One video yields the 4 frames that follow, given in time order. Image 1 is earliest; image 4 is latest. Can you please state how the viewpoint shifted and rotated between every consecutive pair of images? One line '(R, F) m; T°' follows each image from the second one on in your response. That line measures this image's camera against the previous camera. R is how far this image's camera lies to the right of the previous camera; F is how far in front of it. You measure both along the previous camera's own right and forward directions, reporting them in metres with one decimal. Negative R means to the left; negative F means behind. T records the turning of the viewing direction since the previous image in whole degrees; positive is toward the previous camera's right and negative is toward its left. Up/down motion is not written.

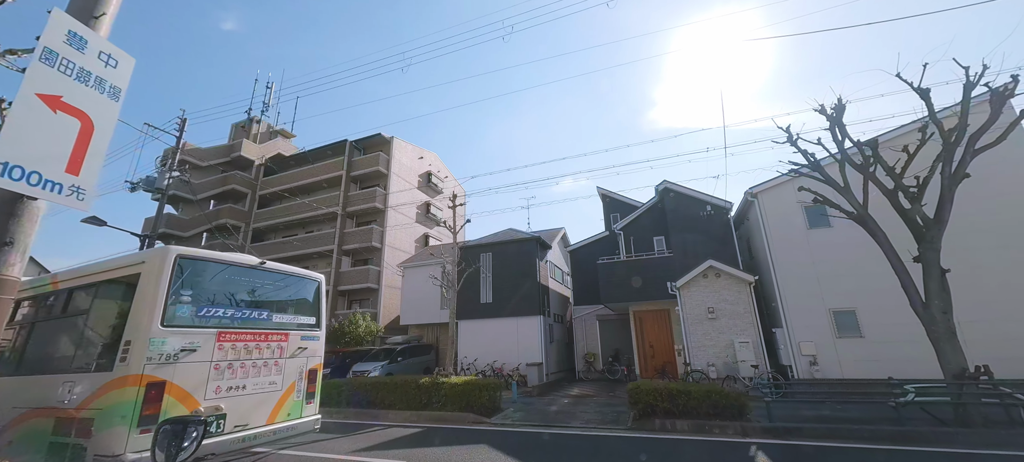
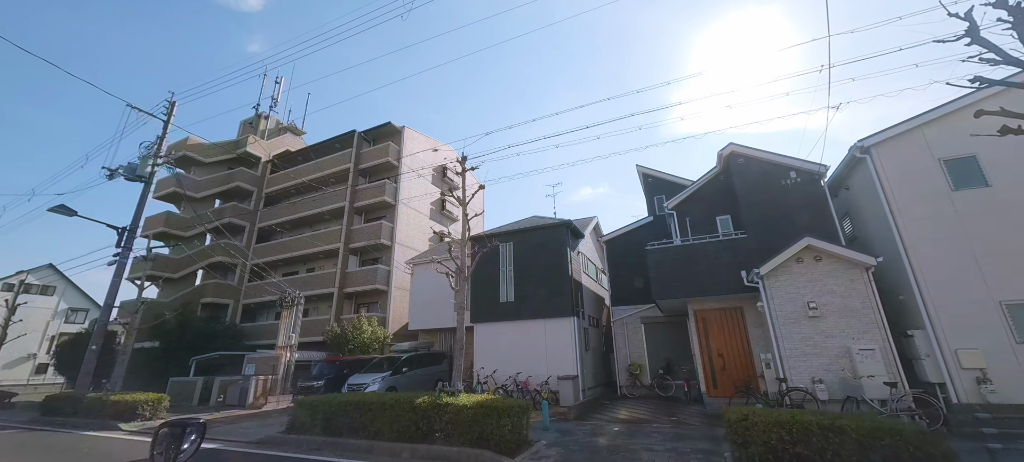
(-0.2, +2.4) m; -3°
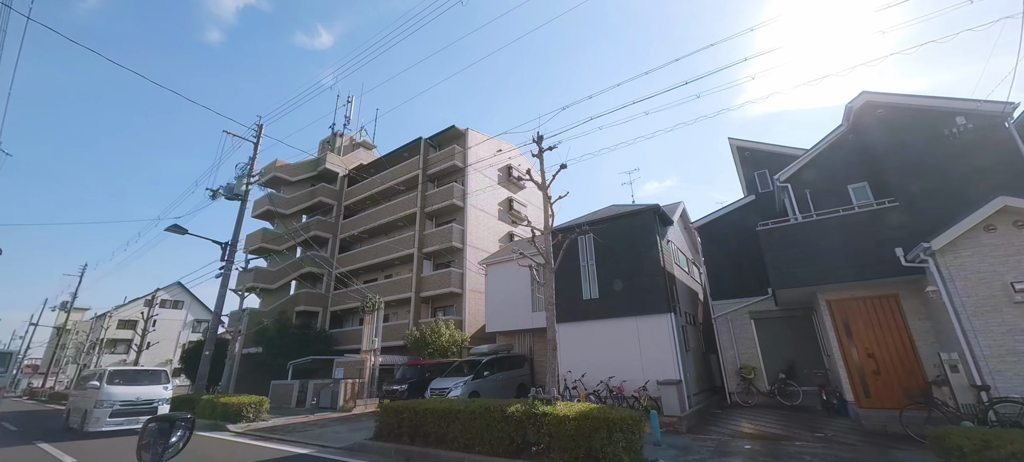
(-0.4, +0.8) m; -9°
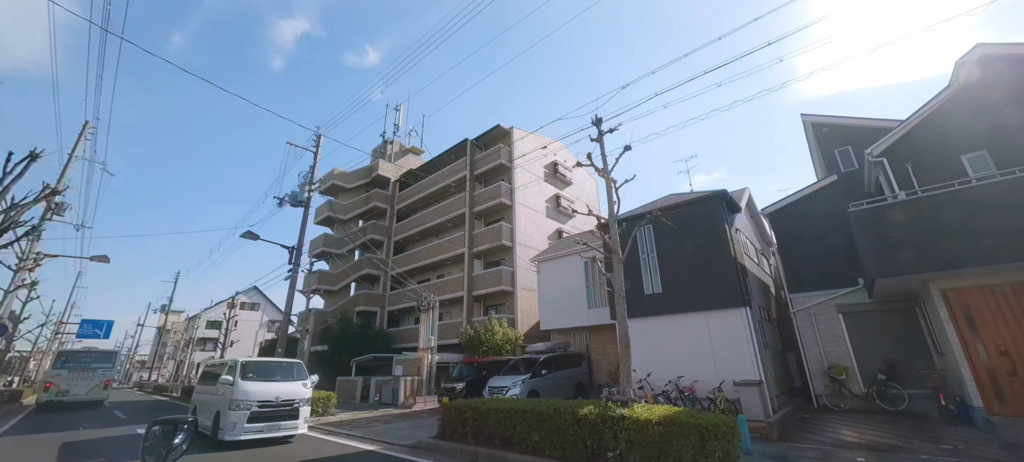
(-0.2, +0.3) m; -6°
